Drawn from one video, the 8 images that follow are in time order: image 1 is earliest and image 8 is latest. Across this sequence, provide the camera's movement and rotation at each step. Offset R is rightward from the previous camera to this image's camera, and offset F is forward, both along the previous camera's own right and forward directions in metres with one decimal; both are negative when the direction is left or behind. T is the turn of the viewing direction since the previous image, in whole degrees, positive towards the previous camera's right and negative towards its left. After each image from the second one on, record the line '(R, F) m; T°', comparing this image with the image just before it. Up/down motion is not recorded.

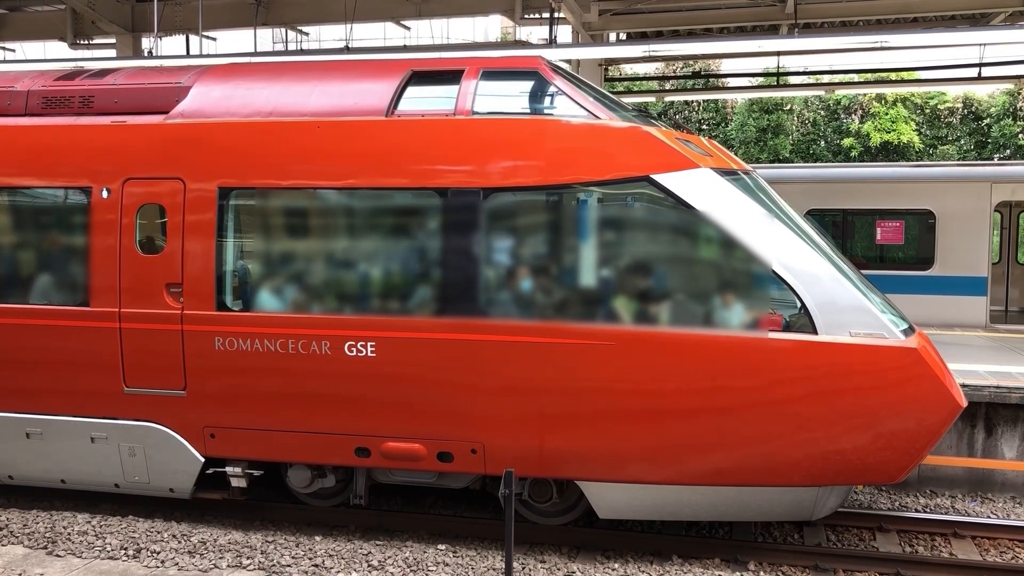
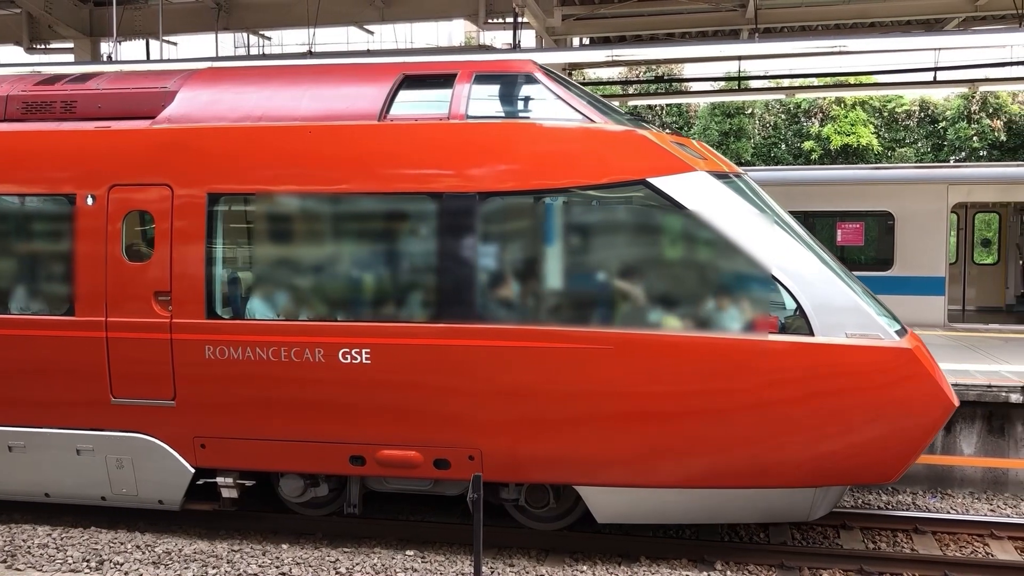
(-0.1, 0.0) m; +2°
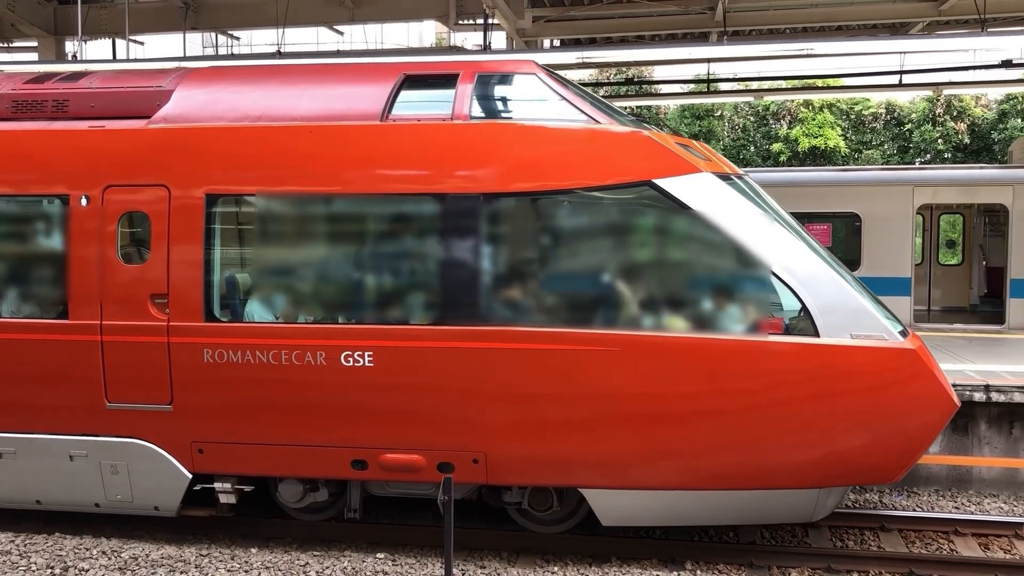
(-0.1, 0.0) m; +2°
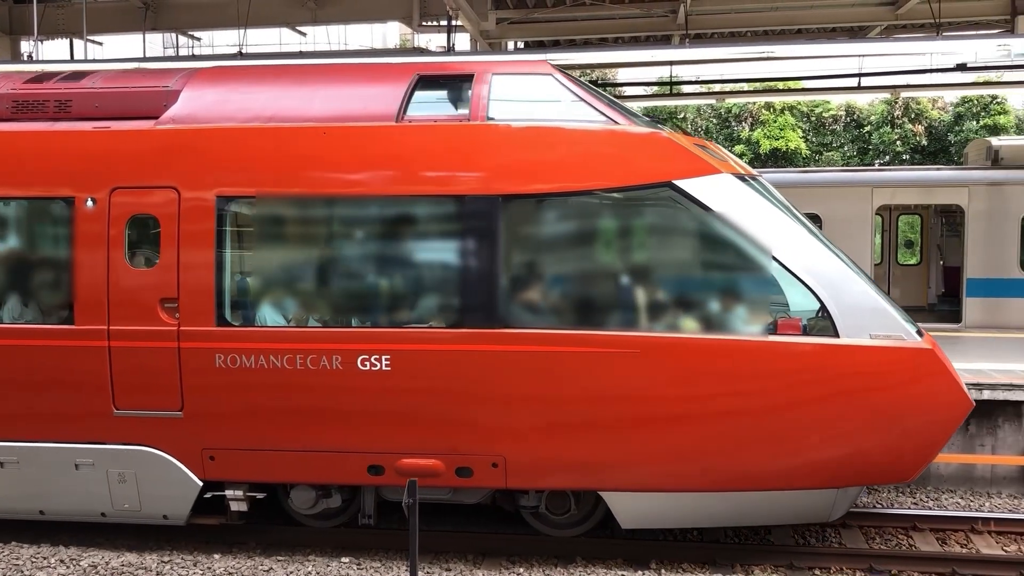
(-0.2, 0.0) m; +2°
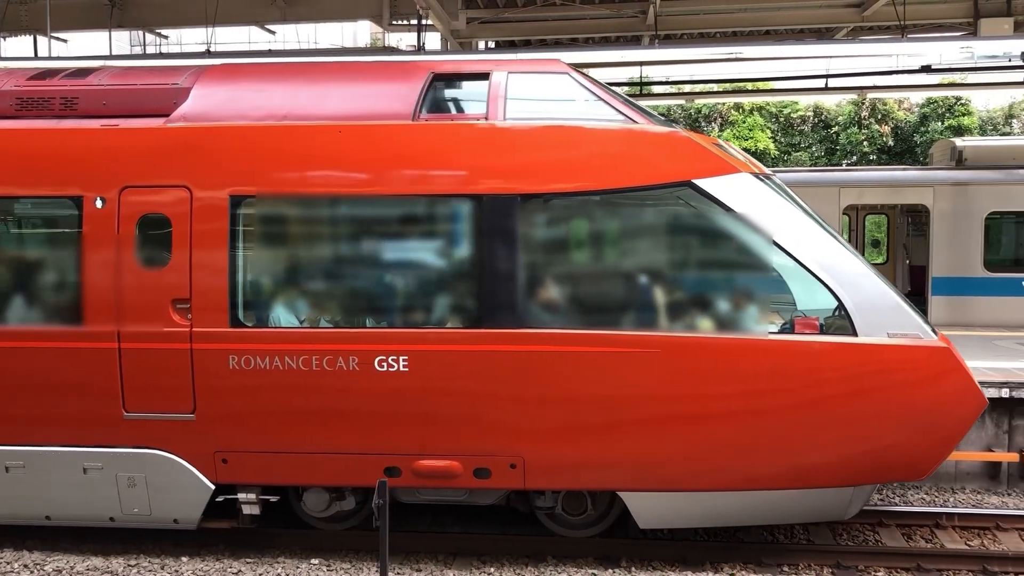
(-0.2, 0.0) m; +2°
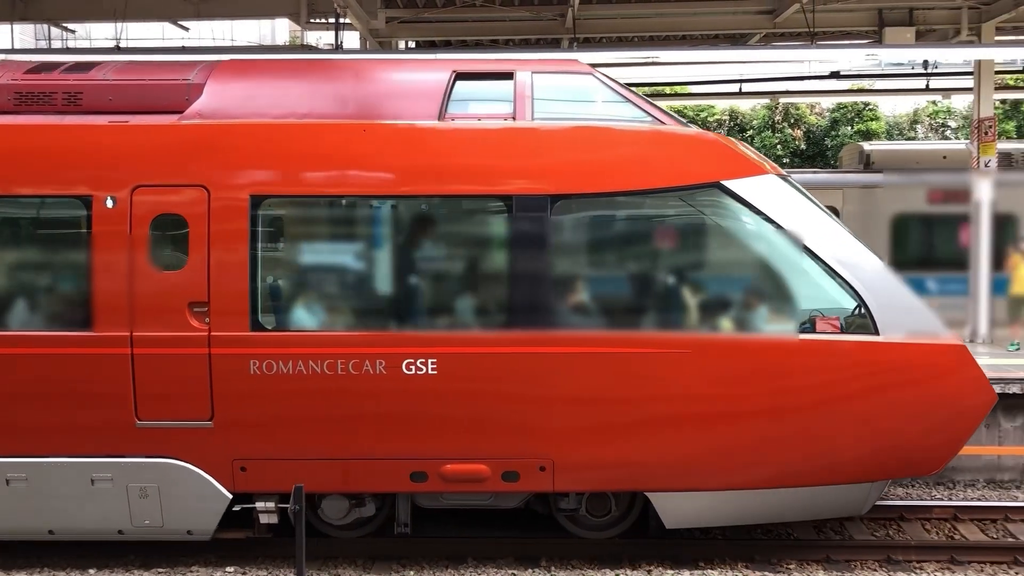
(-0.4, 0.0) m; +5°
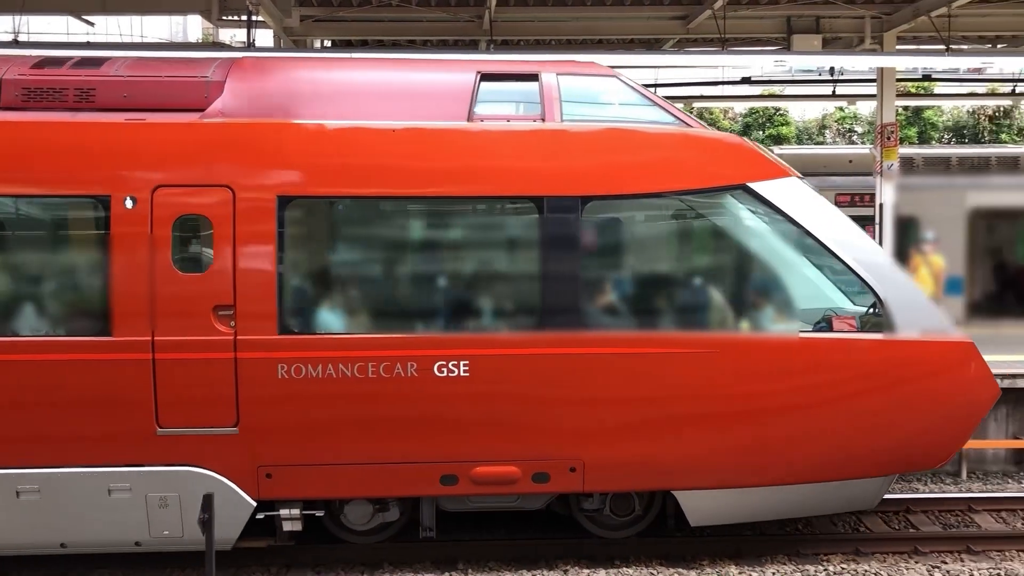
(-0.4, 0.0) m; +5°
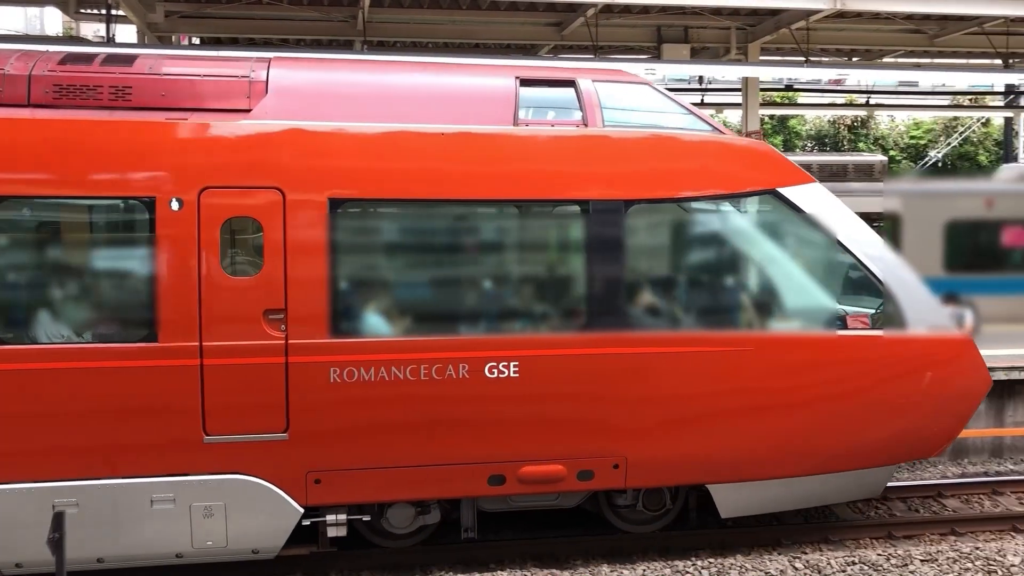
(-0.7, 0.0) m; +7°
